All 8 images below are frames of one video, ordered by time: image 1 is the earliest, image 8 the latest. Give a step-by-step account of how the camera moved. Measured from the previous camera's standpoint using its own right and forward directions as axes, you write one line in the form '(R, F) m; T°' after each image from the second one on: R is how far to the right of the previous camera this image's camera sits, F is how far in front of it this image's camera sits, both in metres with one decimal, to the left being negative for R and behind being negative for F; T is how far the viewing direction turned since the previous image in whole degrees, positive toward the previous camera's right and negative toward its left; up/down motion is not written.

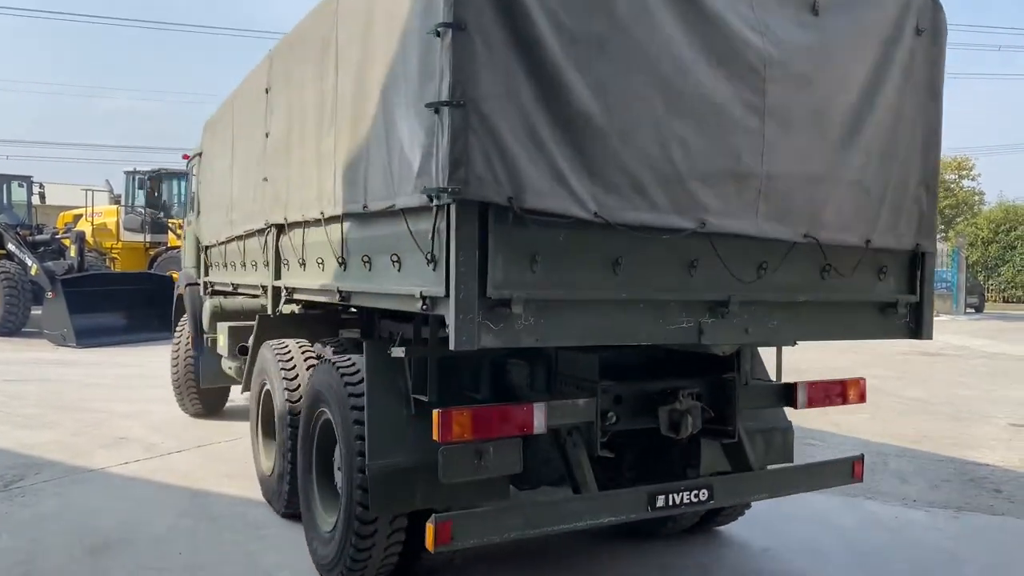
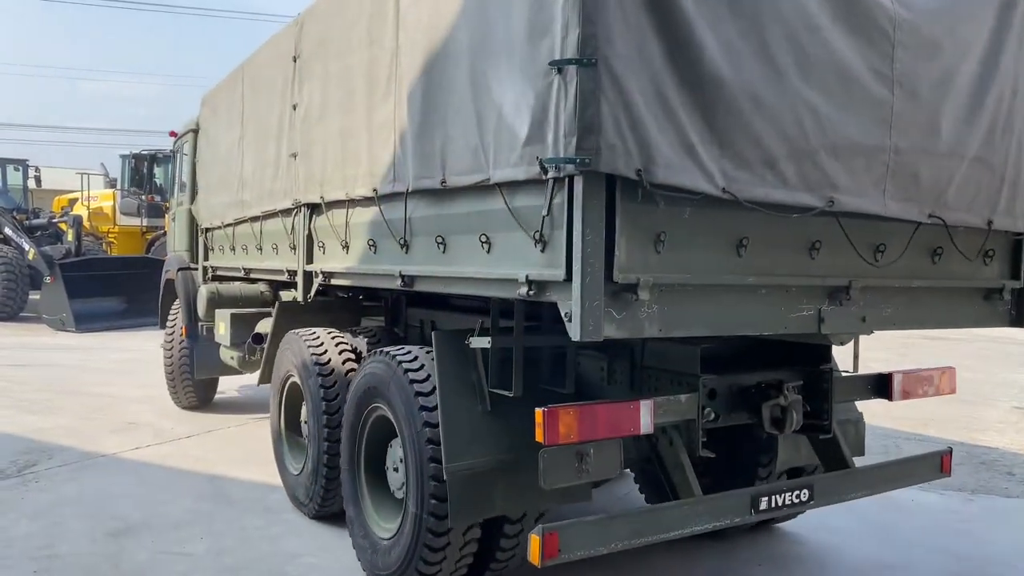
(-0.6, +0.4) m; +3°
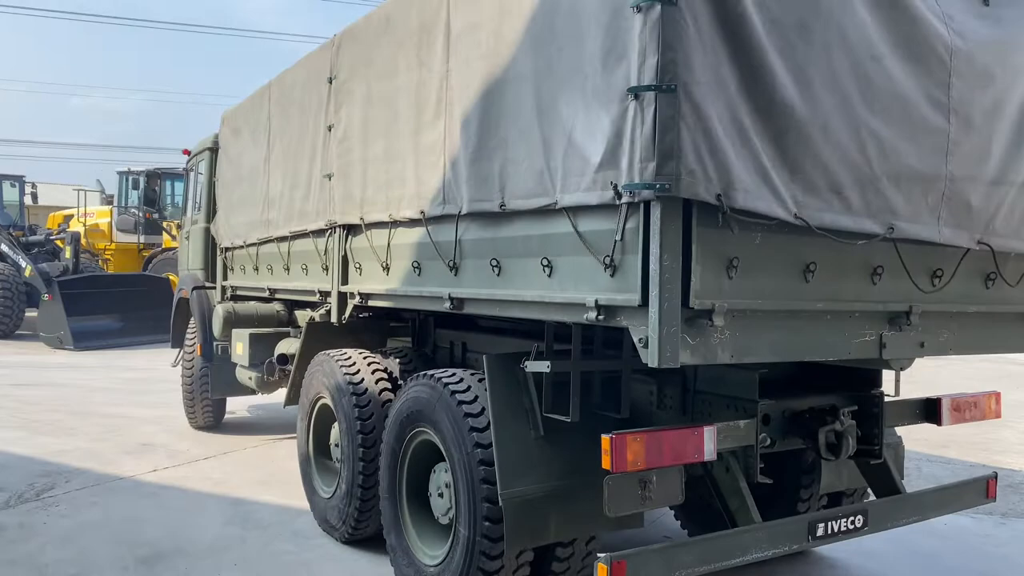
(-0.3, 0.0) m; +1°
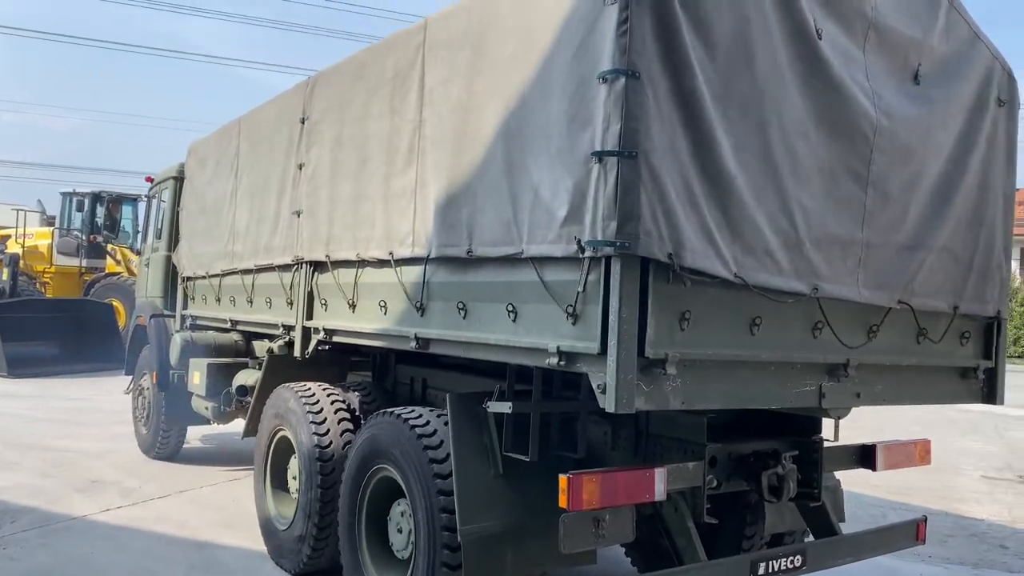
(-0.1, -0.2) m; +3°
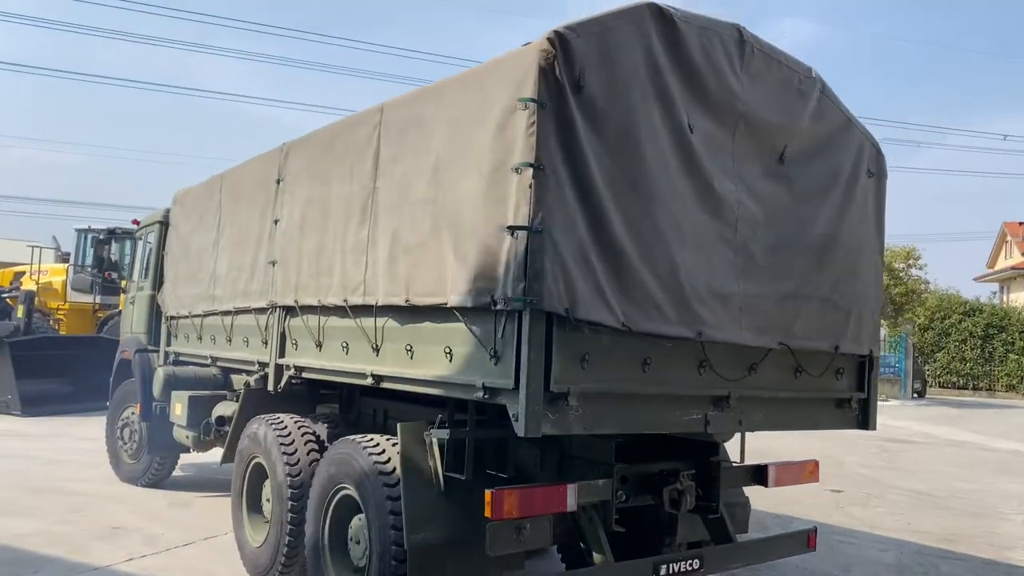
(+0.2, -0.7) m; +1°
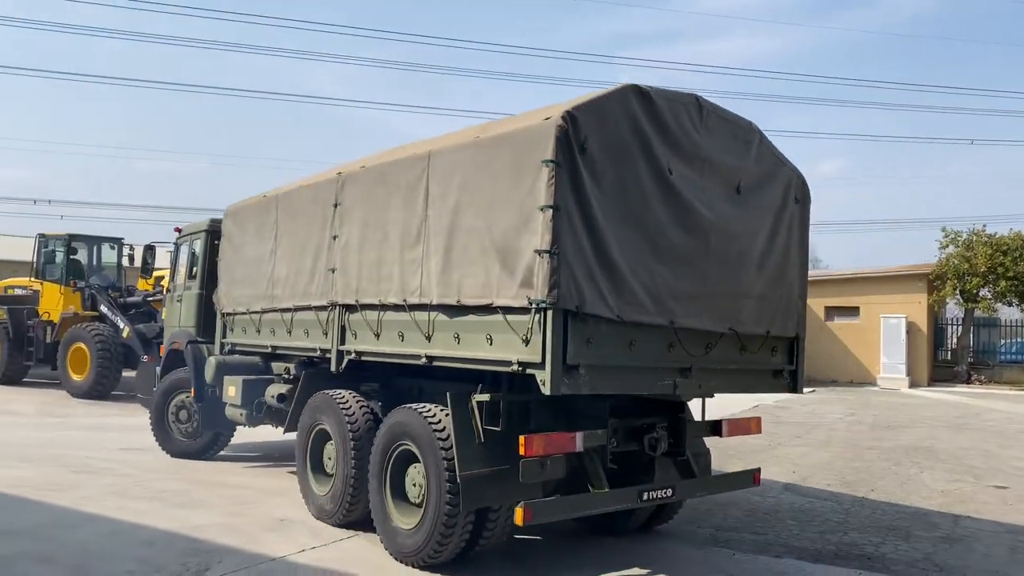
(-0.4, -1.6) m; +2°
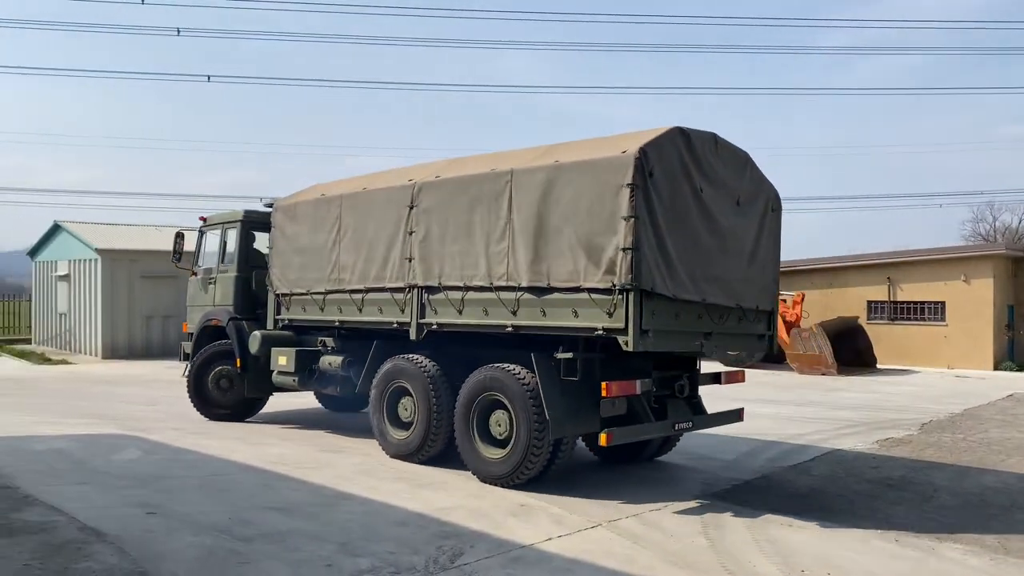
(-1.1, -1.1) m; +1°
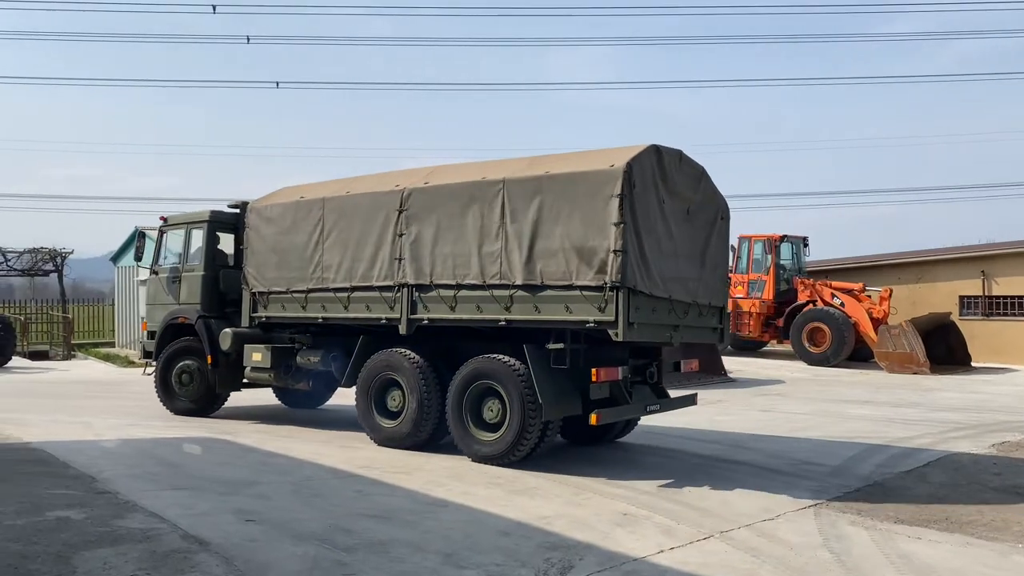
(-0.5, +0.2) m; -1°
